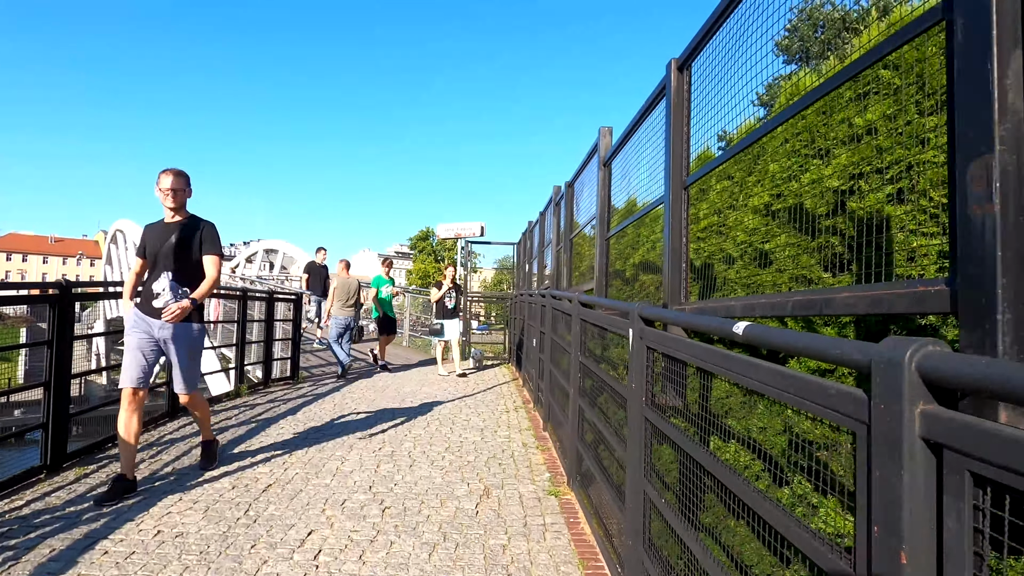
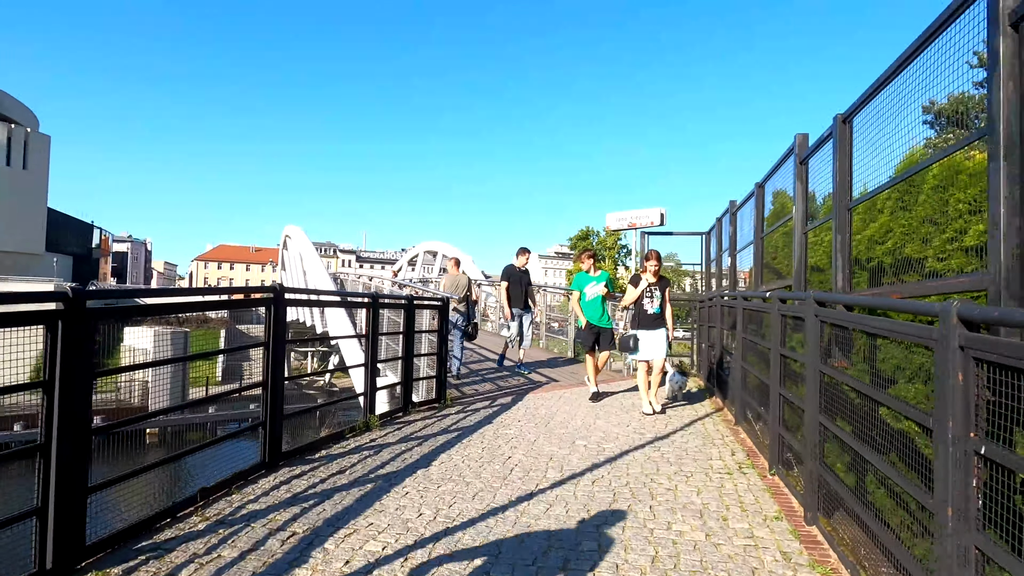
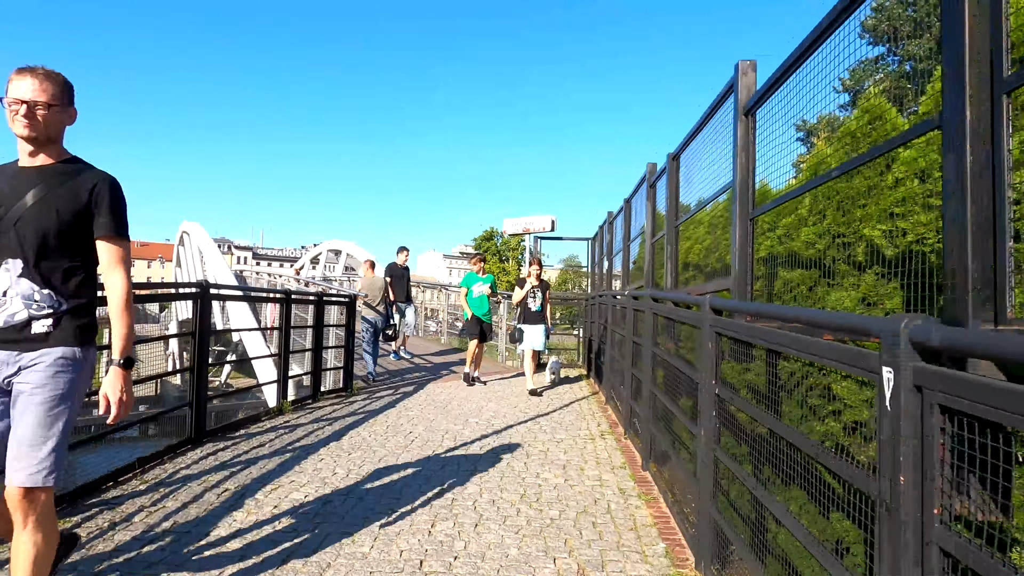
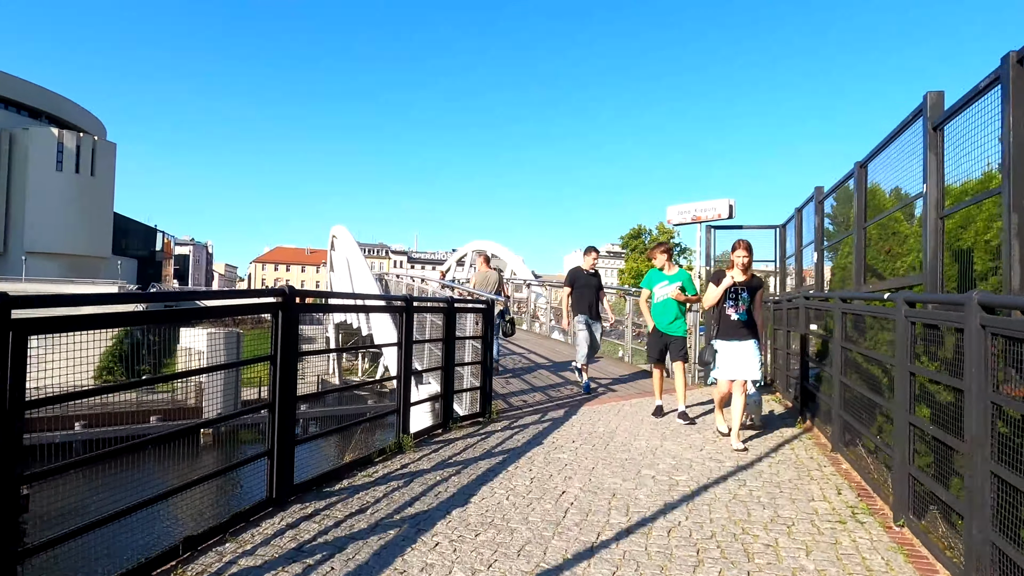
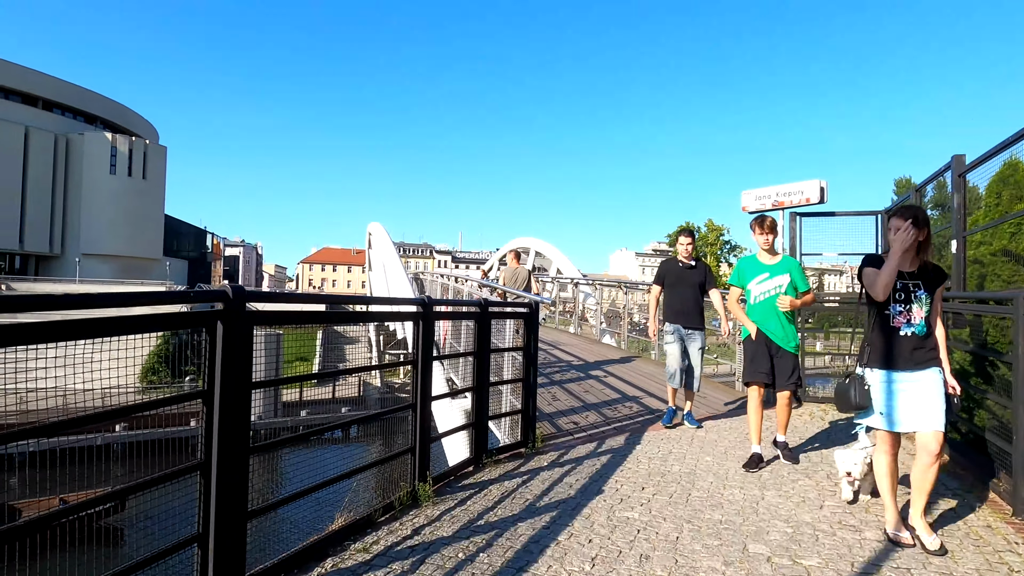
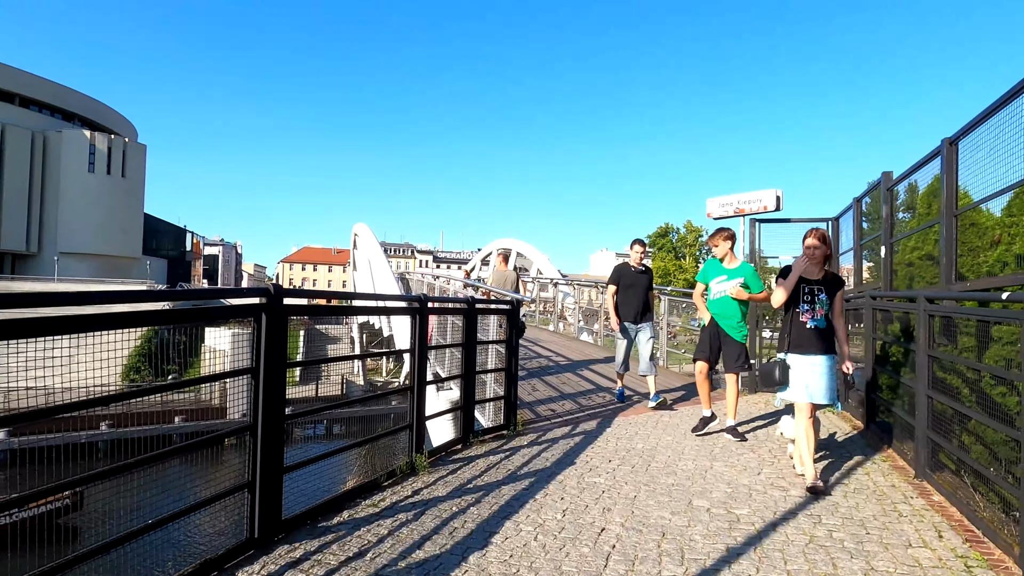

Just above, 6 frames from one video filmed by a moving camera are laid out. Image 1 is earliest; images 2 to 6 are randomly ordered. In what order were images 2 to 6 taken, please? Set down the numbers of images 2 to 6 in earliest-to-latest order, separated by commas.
3, 2, 4, 6, 5
